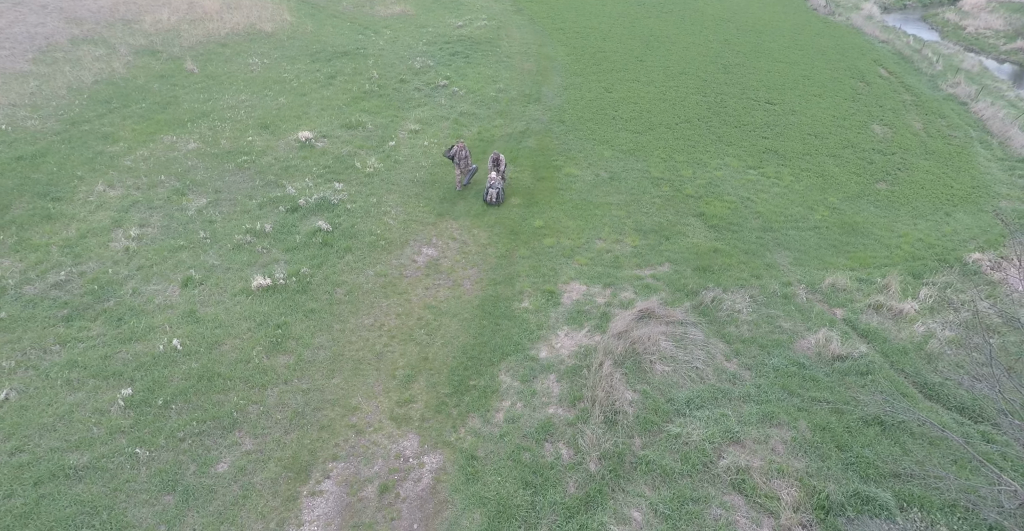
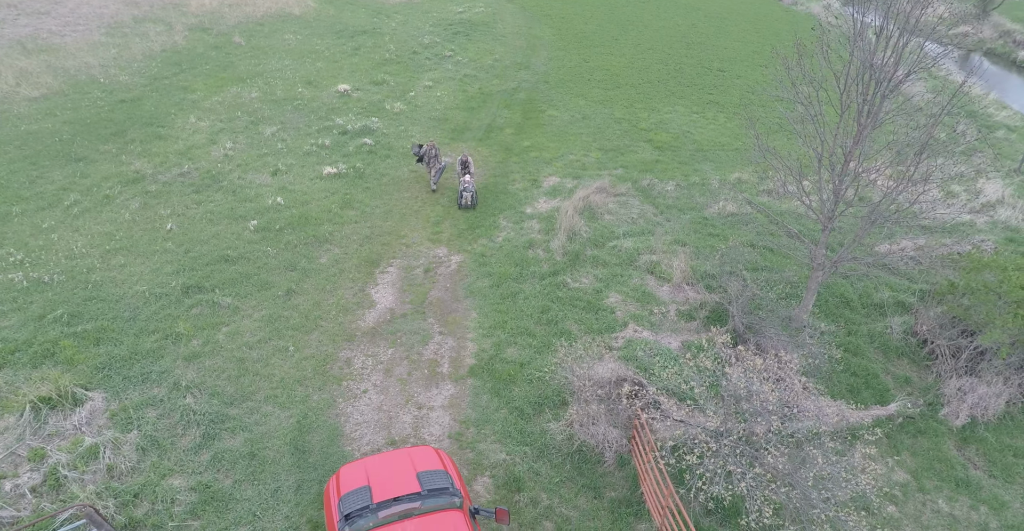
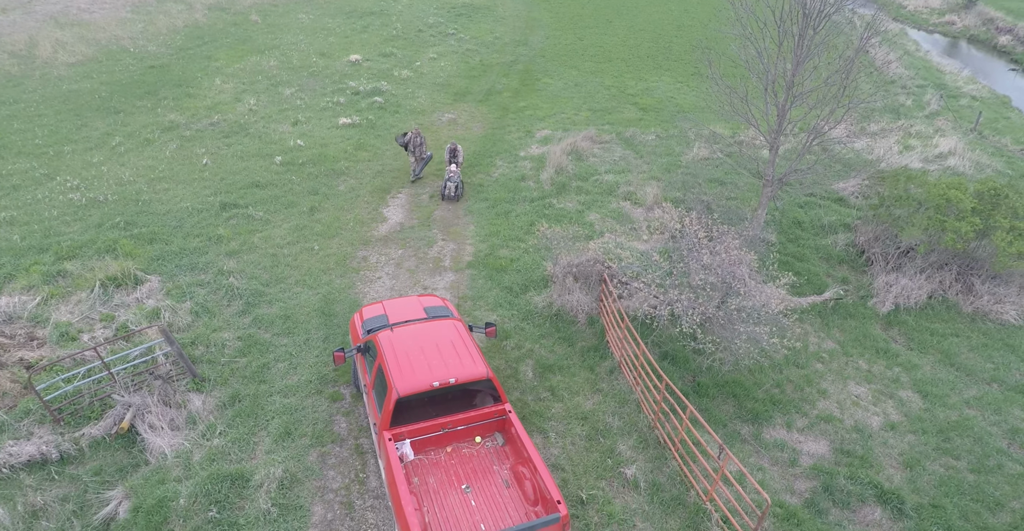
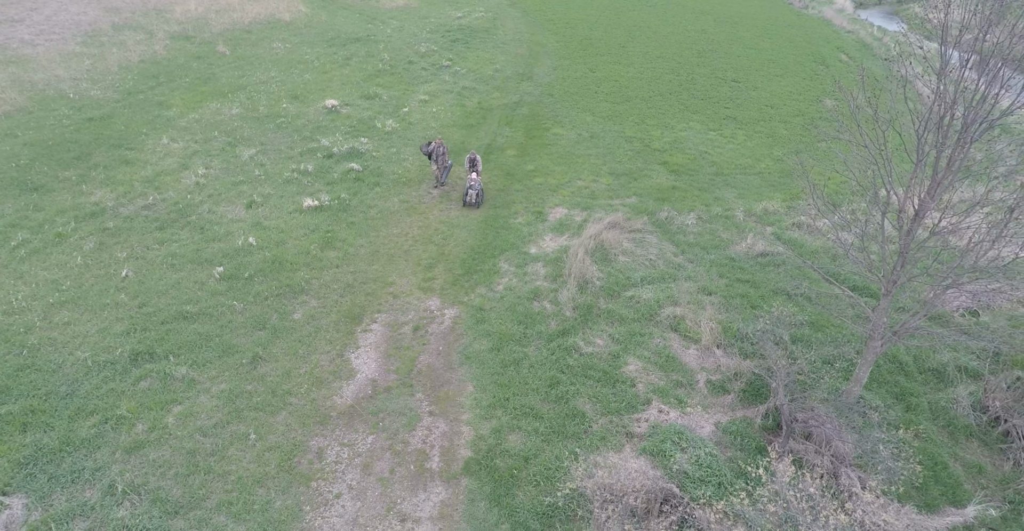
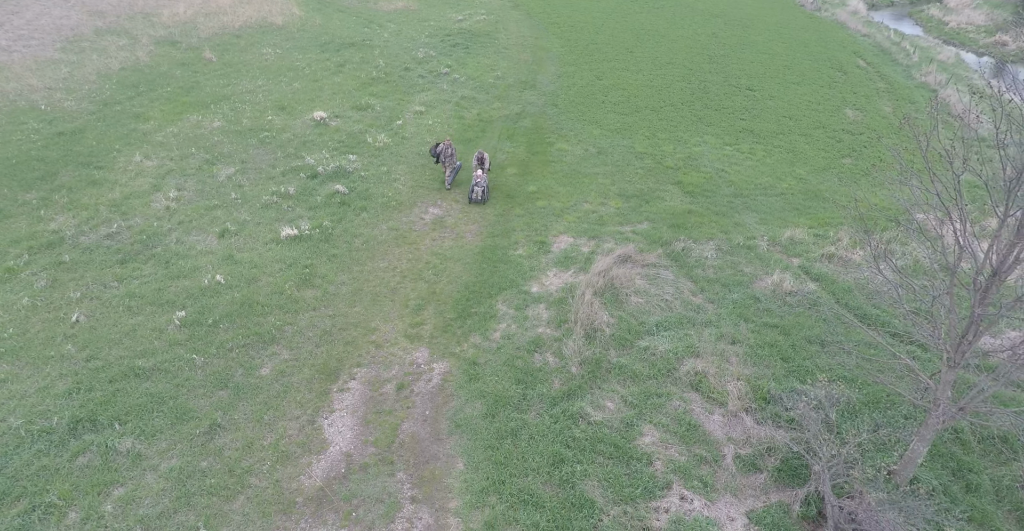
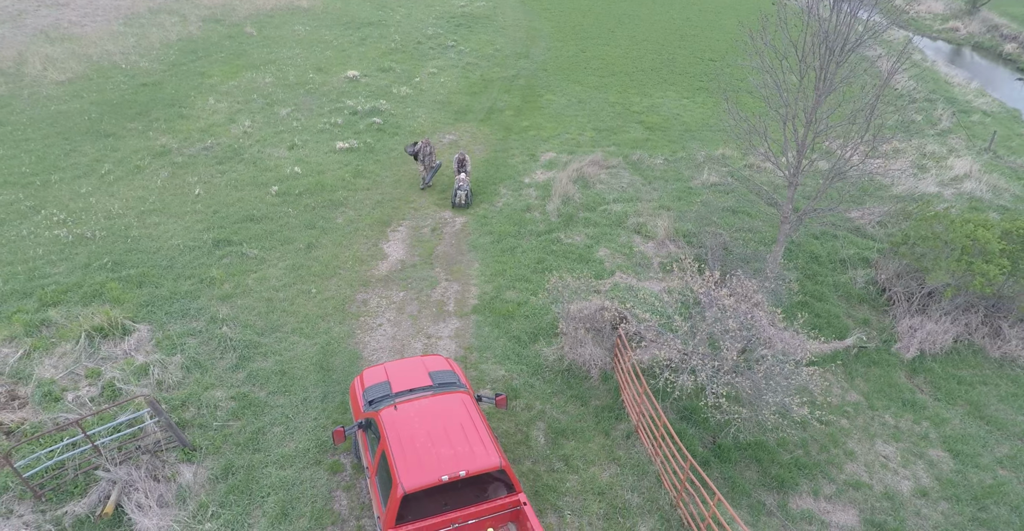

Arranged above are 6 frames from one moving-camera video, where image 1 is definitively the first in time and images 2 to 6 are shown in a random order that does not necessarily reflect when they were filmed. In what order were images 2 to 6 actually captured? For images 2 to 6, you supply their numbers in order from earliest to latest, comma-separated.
5, 4, 2, 6, 3
